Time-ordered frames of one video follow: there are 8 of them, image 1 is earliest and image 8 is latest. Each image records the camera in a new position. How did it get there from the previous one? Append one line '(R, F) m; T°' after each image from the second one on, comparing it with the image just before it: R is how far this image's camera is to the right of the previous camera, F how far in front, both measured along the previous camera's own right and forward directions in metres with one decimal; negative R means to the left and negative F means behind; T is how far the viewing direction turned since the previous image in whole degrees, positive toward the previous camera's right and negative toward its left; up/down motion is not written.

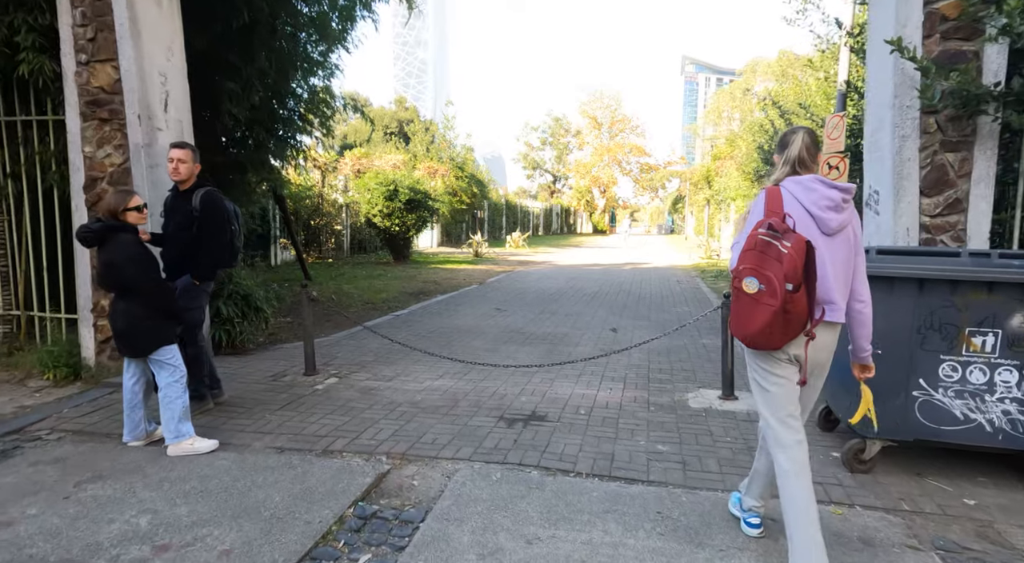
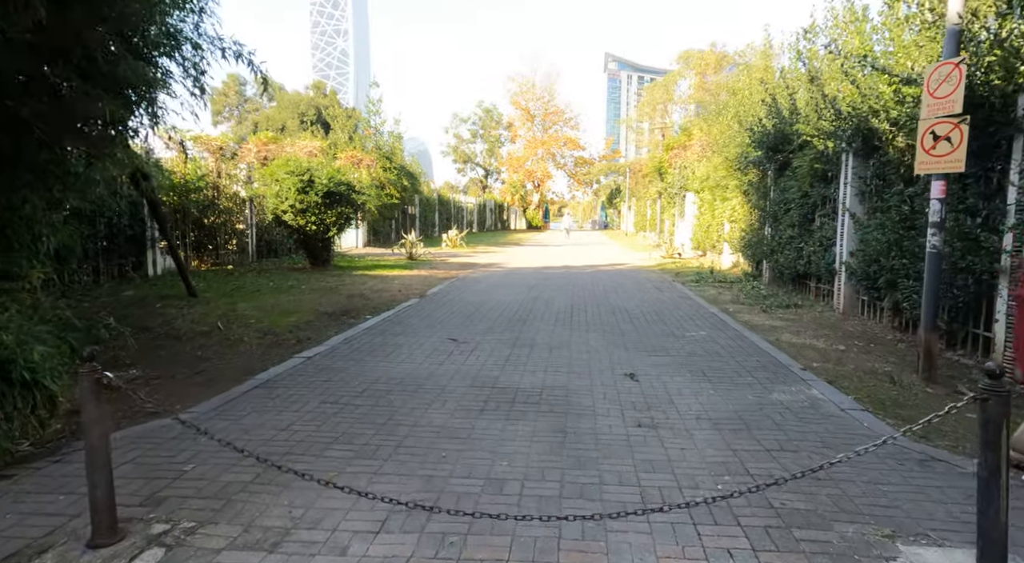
(-0.4, +2.8) m; +6°
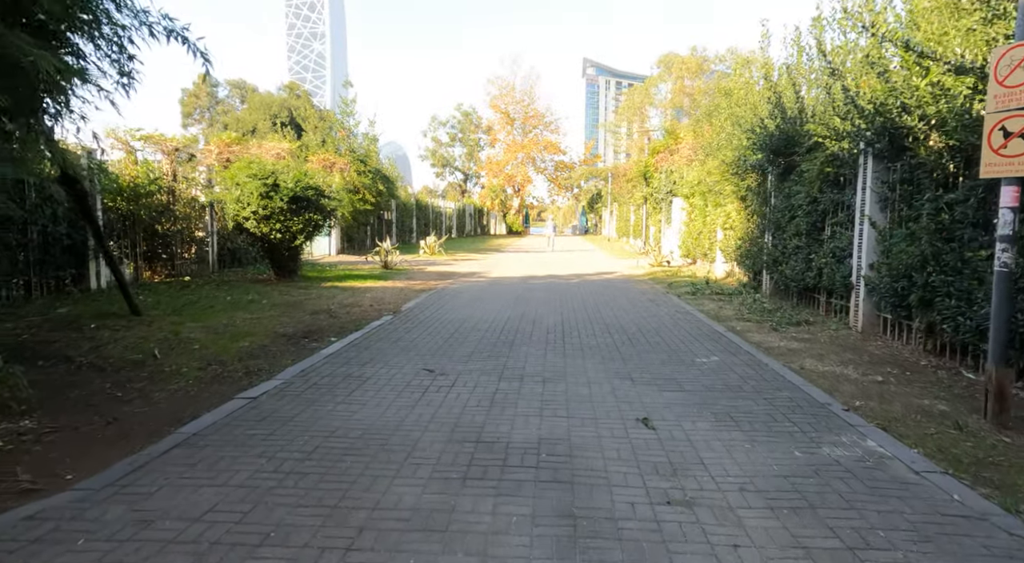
(-0.1, +1.1) m; +2°
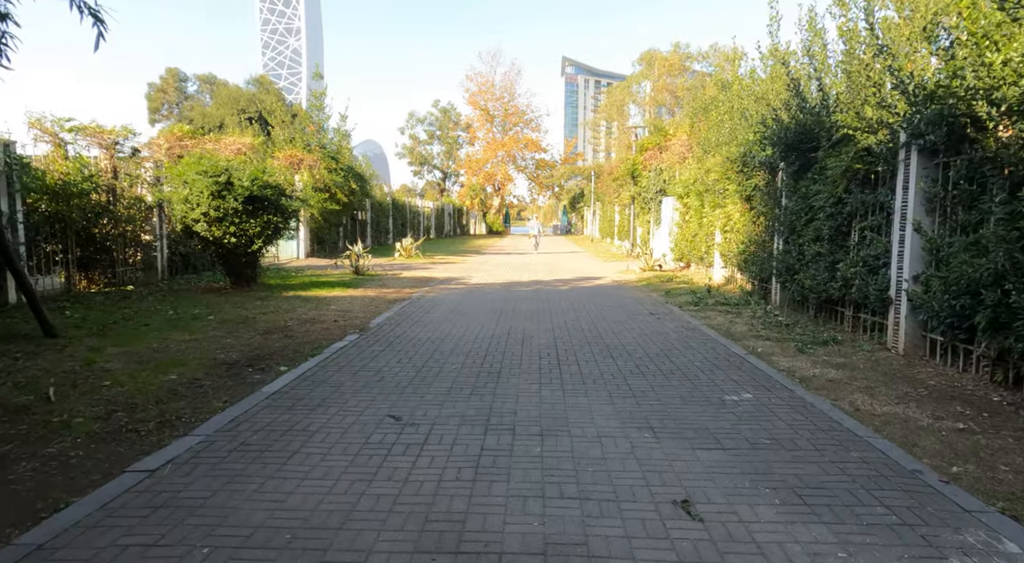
(-0.1, +1.3) m; +2°
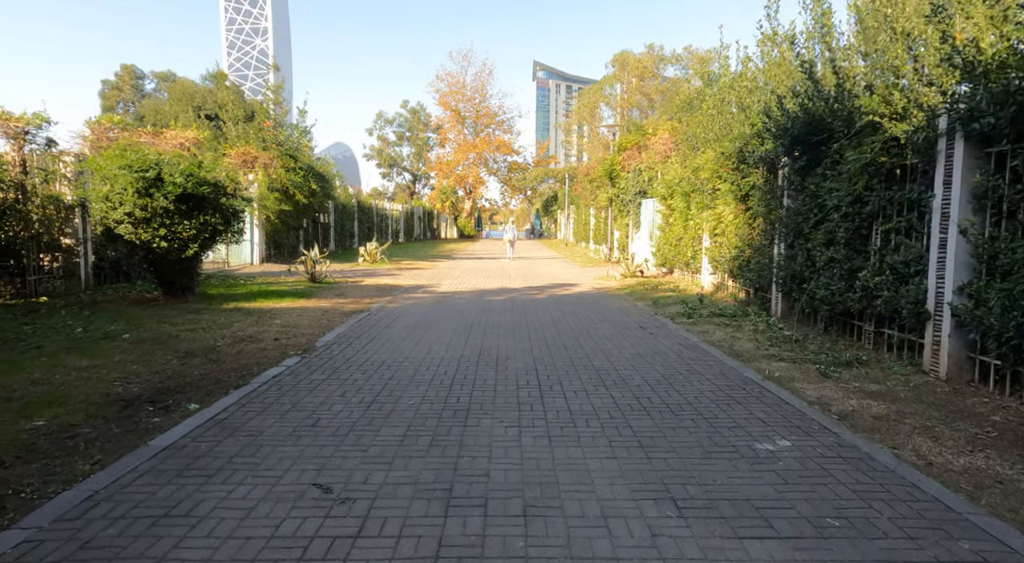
(0.0, +1.3) m; +3°
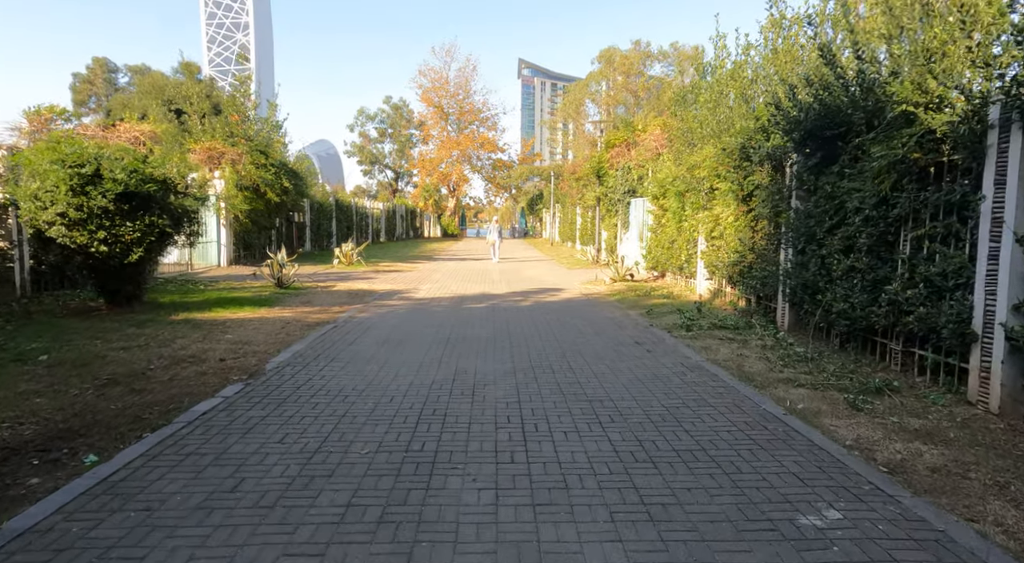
(+0.1, +1.0) m; +1°
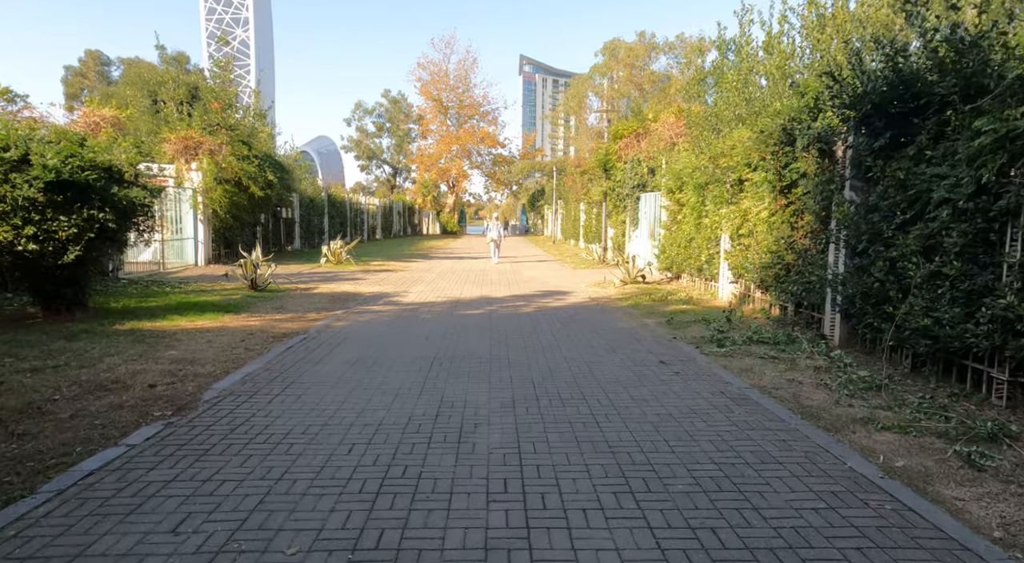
(0.0, +1.5) m; 0°
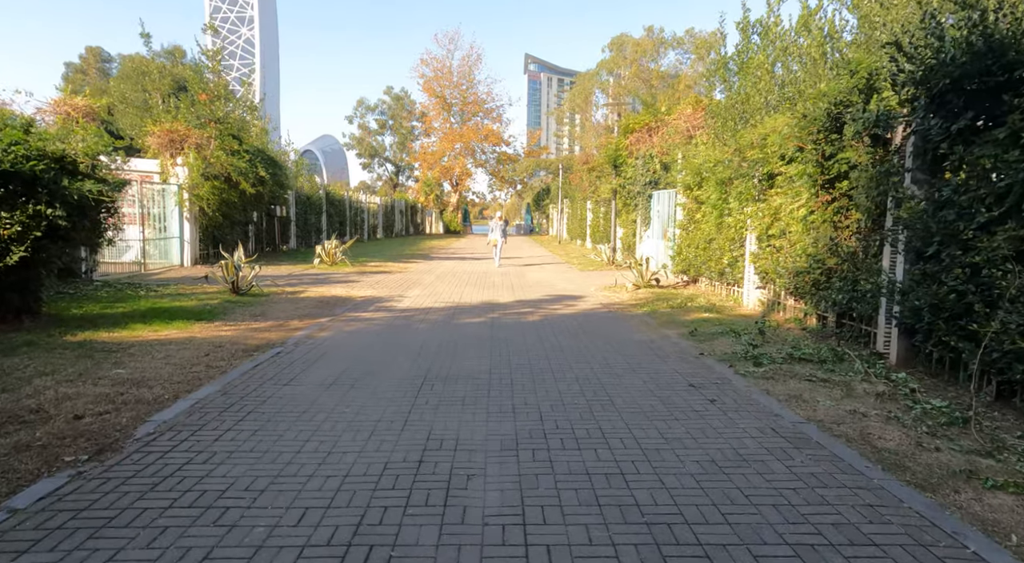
(0.0, +1.1) m; 0°
